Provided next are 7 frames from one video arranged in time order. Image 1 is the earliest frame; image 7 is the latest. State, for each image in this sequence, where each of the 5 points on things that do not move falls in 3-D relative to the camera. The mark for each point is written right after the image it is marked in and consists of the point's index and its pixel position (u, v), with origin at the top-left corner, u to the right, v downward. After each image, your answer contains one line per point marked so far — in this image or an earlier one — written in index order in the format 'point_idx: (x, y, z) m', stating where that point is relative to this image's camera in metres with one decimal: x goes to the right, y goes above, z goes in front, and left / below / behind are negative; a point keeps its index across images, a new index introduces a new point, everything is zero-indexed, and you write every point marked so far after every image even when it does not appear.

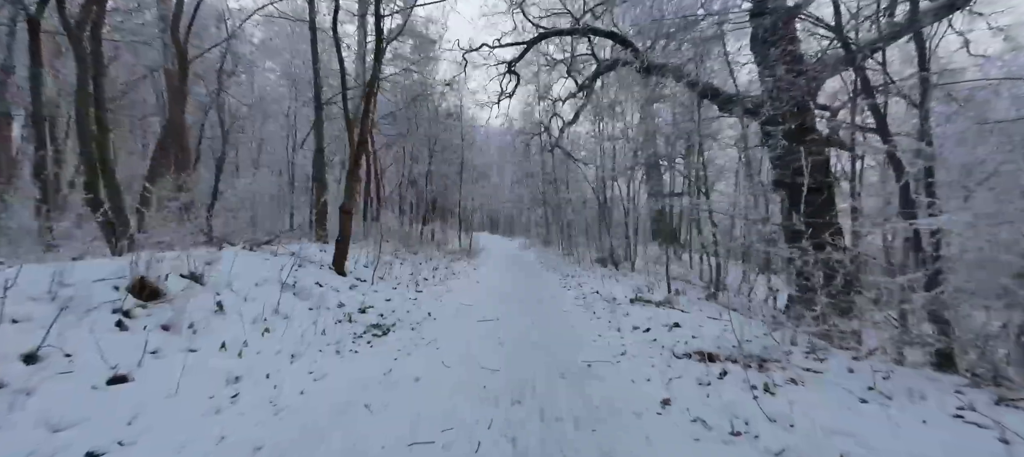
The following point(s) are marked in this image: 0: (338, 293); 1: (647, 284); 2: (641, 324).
0: (-3.0, -1.1, +6.7) m
1: (+3.7, -1.5, +10.7) m
2: (+2.0, -1.5, +6.0) m
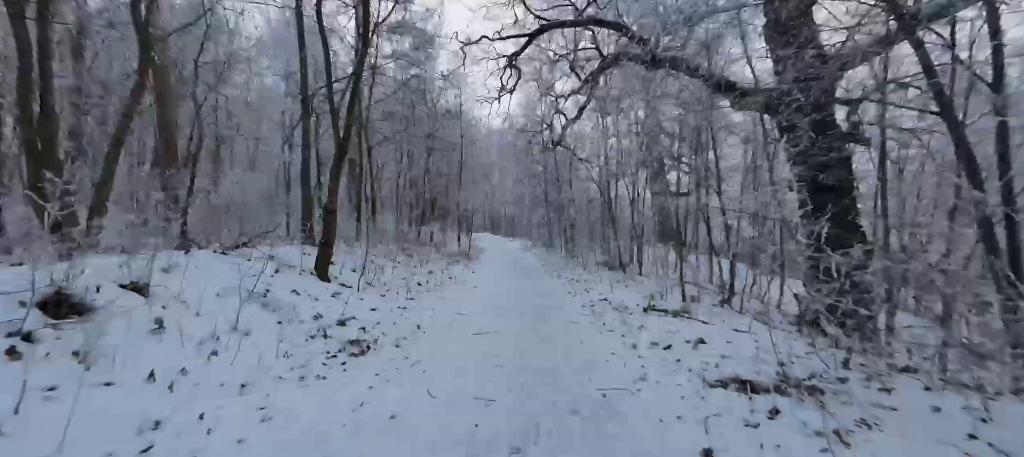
0: (-3.0, -1.1, +6.0) m
1: (+3.7, -1.5, +9.9) m
2: (+2.0, -1.5, +5.3) m
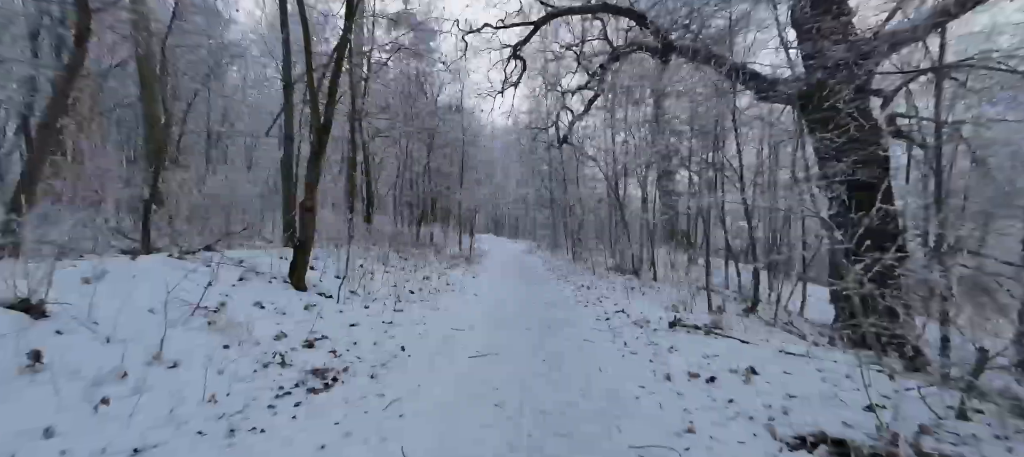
0: (-2.9, -1.1, +5.0) m
1: (+3.8, -1.6, +8.9) m
2: (+2.0, -1.5, +4.3) m
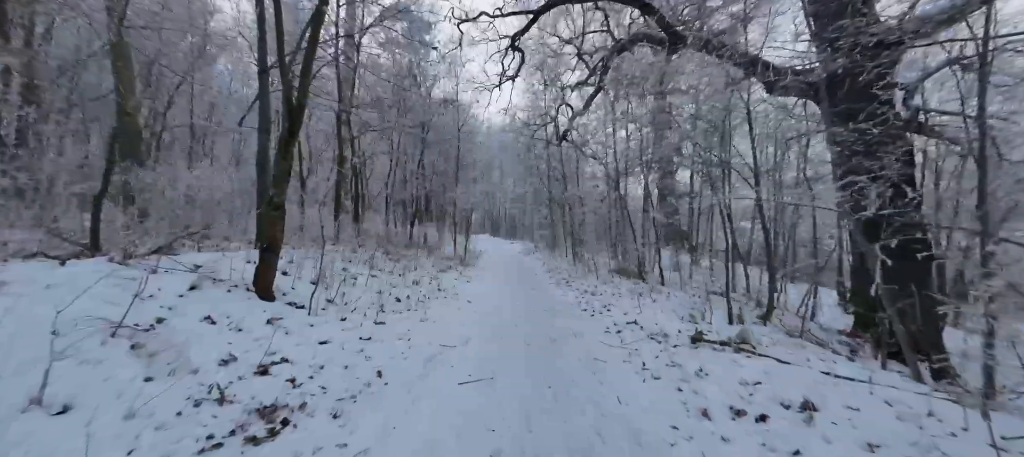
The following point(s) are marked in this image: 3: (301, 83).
0: (-2.9, -1.1, +4.2) m
1: (+3.7, -1.6, +8.1) m
2: (+2.0, -1.5, +3.5) m
3: (-3.2, +2.2, +6.0) m
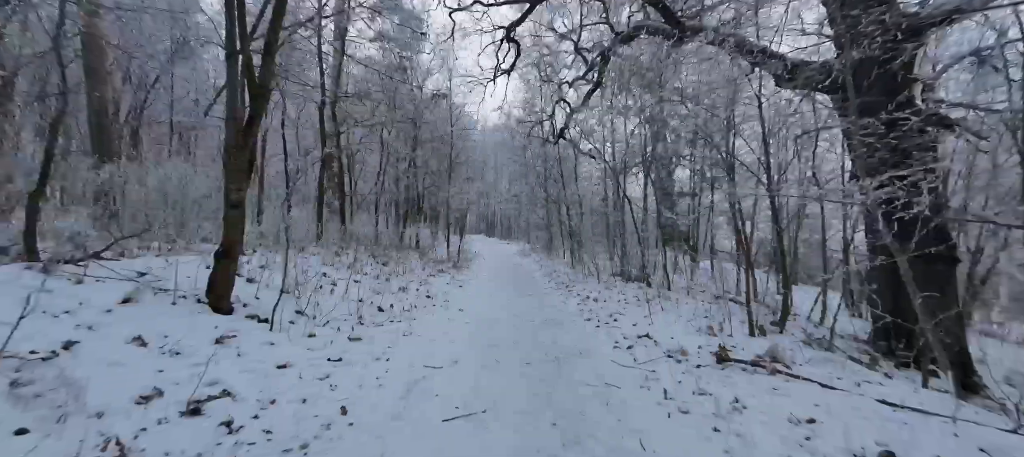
0: (-3.0, -1.2, +3.4) m
1: (+3.7, -1.6, +7.4) m
2: (+2.0, -1.5, +2.7) m
3: (-3.3, +2.2, +5.3) m
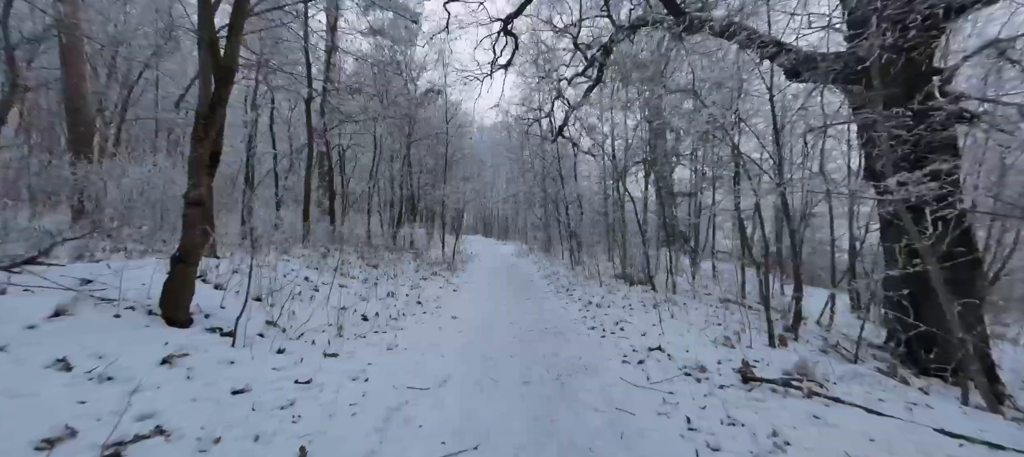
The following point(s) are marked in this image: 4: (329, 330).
0: (-3.0, -1.2, +2.8) m
1: (+3.6, -1.6, +6.8) m
2: (+2.0, -1.5, +2.2) m
3: (-3.3, +2.2, +4.7) m
4: (-2.4, -1.3, +5.1) m
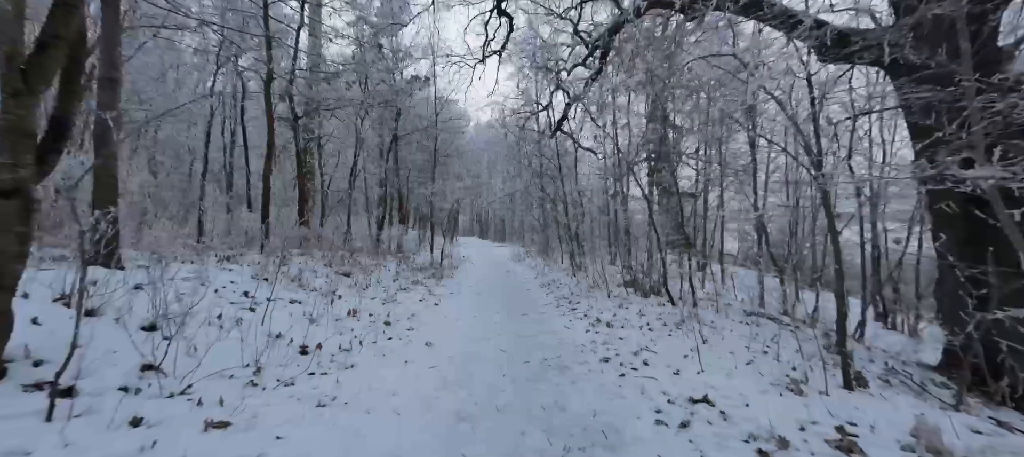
0: (-3.1, -1.2, +1.3) m
1: (+3.5, -1.6, +5.4) m
2: (+1.9, -1.5, +0.7) m
3: (-3.4, +2.2, +3.2) m
4: (-2.5, -1.3, +3.6) m
